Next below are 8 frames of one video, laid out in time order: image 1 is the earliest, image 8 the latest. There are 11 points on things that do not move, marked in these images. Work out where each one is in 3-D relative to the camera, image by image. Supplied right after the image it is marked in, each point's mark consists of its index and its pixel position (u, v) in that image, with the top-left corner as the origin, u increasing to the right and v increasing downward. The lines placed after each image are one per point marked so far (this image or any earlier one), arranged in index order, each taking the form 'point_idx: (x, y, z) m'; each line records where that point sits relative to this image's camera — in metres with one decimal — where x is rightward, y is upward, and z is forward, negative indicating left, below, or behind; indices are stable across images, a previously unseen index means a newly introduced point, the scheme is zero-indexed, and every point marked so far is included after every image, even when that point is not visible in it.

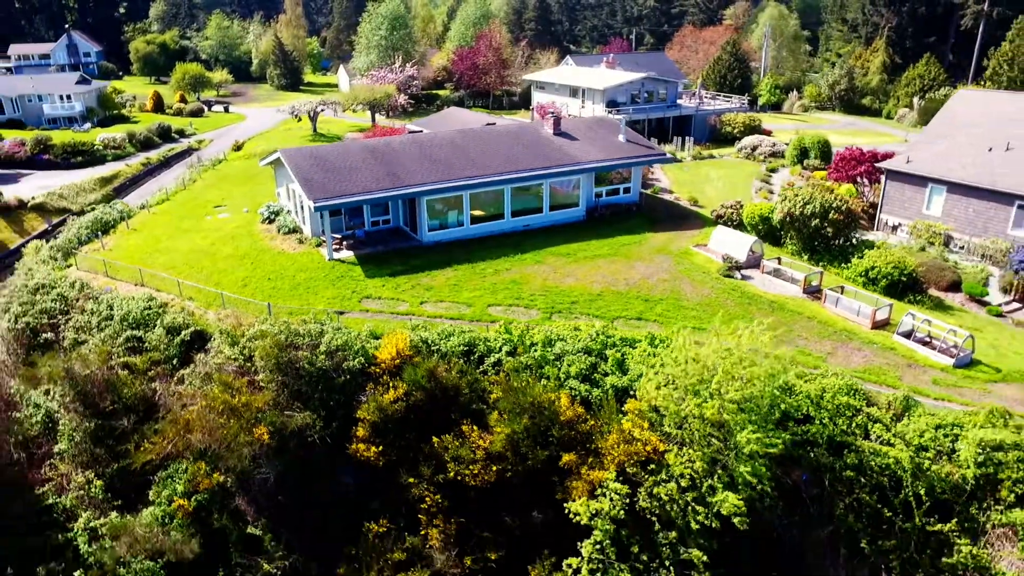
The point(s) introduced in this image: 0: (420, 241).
0: (-2.2, +1.2, +18.2) m
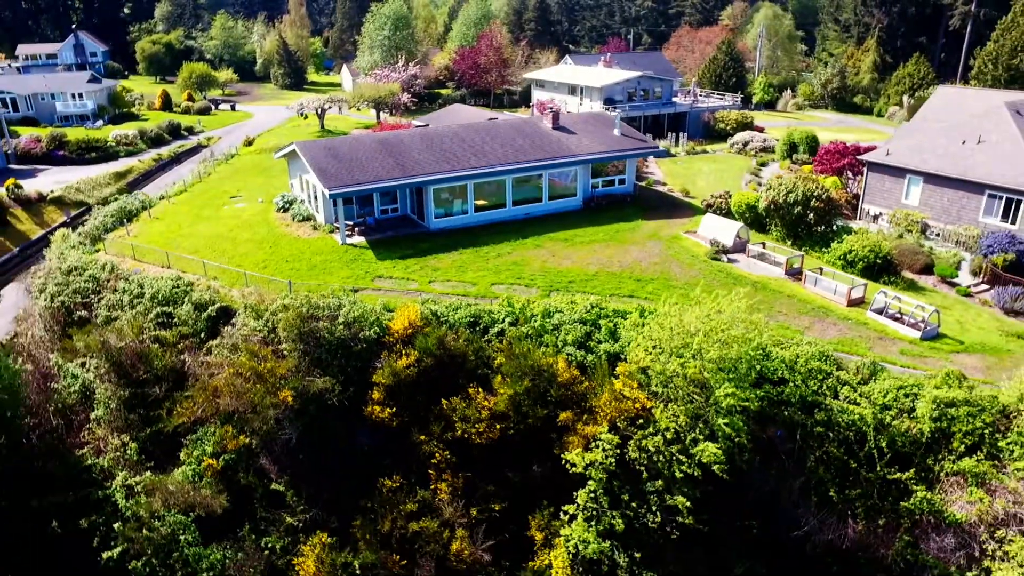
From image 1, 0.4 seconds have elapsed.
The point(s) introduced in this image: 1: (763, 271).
0: (-2.2, +1.6, +19.3) m
1: (+5.6, +0.4, +16.6) m
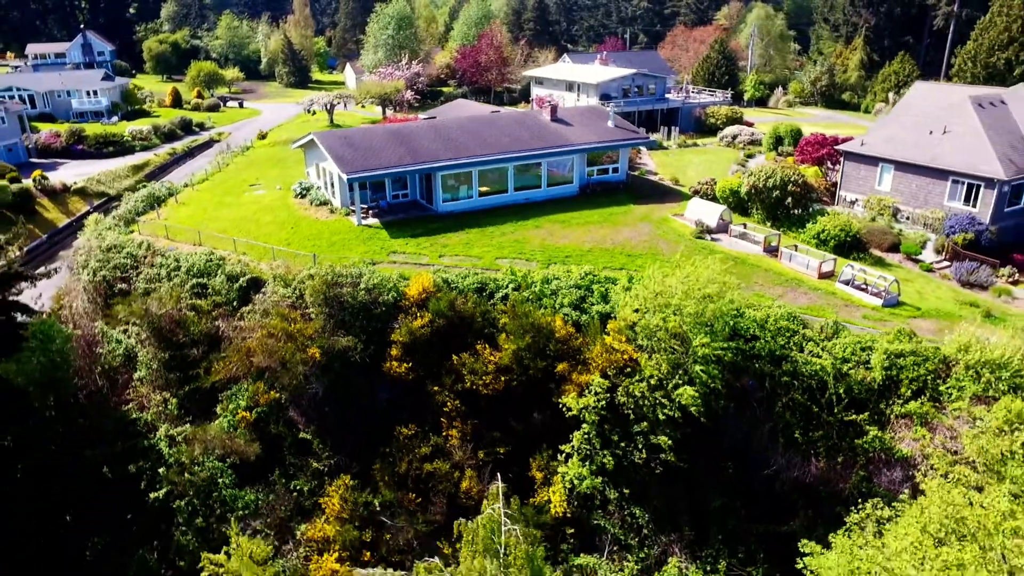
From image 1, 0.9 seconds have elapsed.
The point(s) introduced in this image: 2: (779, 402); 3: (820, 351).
0: (-2.1, +2.2, +20.9) m
1: (+5.7, +0.9, +18.1) m
2: (+4.7, -2.0, +13.1) m
3: (+5.5, -1.1, +13.4) m
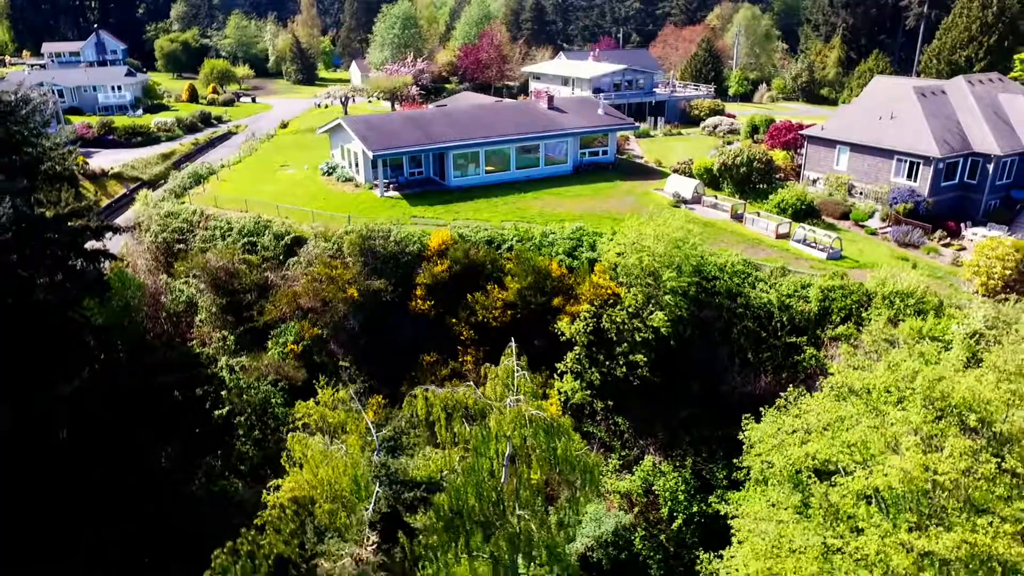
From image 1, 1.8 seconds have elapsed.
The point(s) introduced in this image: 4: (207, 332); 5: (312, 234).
0: (-2.1, +3.3, +23.8) m
1: (+5.7, +2.0, +21.1) m
2: (+4.8, -0.9, +16.1) m
3: (+5.6, 0.0, +16.4) m
4: (-7.5, -1.1, +18.3) m
5: (-5.2, +1.4, +19.2) m
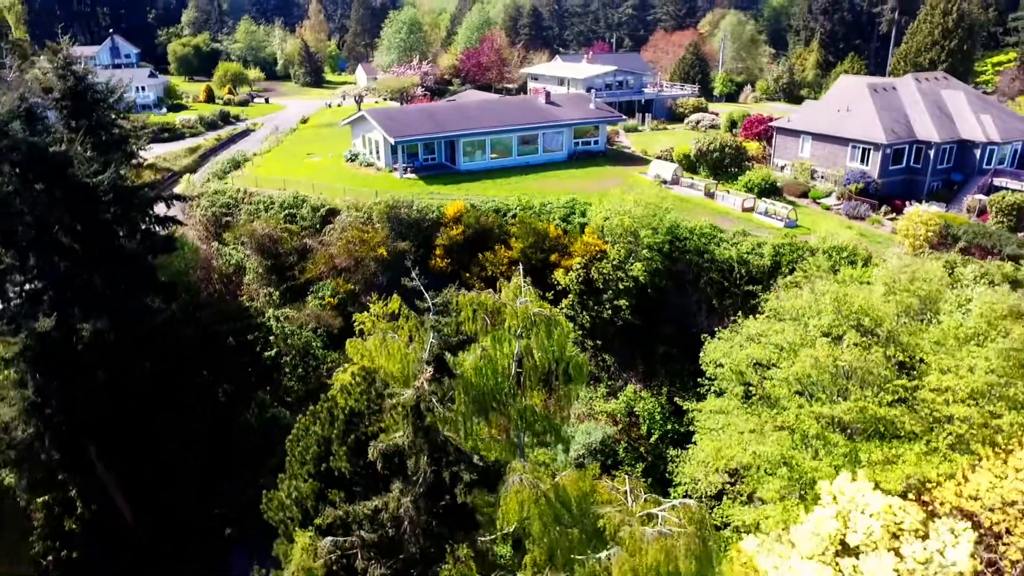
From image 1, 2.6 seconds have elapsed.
0: (-2.0, +4.3, +27.0) m
1: (+5.8, +3.1, +24.3) m
2: (+4.9, +0.2, +19.3) m
3: (+5.8, +1.1, +19.6) m
4: (-7.4, 0.0, +21.5) m
5: (-5.1, +2.4, +22.4) m
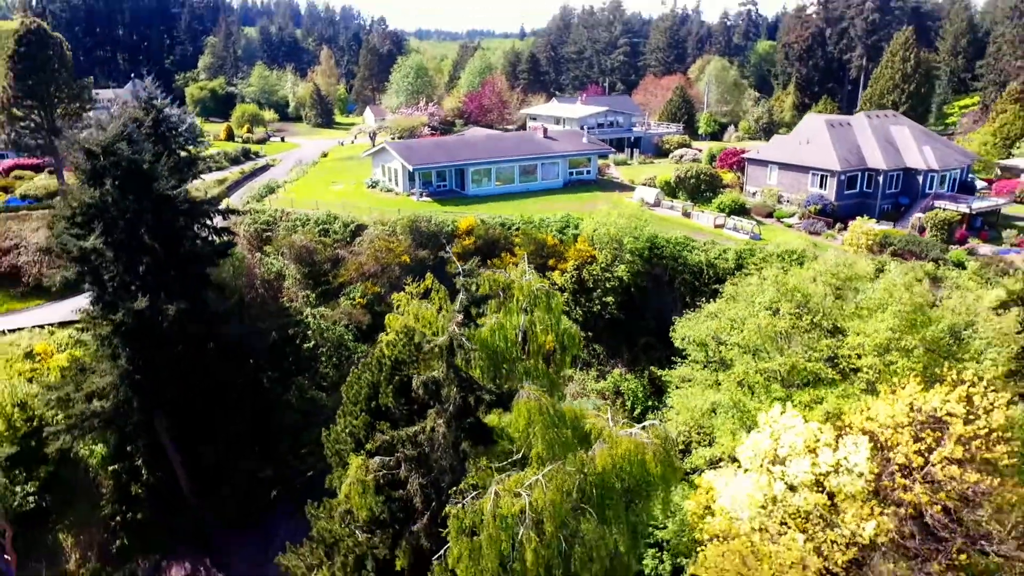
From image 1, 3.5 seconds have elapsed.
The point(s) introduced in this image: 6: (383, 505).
0: (-1.9, +3.9, +30.6) m
1: (+5.9, +2.8, +28.0) m
2: (+5.1, +0.2, +22.7) m
3: (+5.9, +1.1, +23.1) m
4: (-7.3, -0.1, +24.9) m
5: (-4.9, +2.3, +25.9) m
6: (-2.5, -4.2, +14.1) m
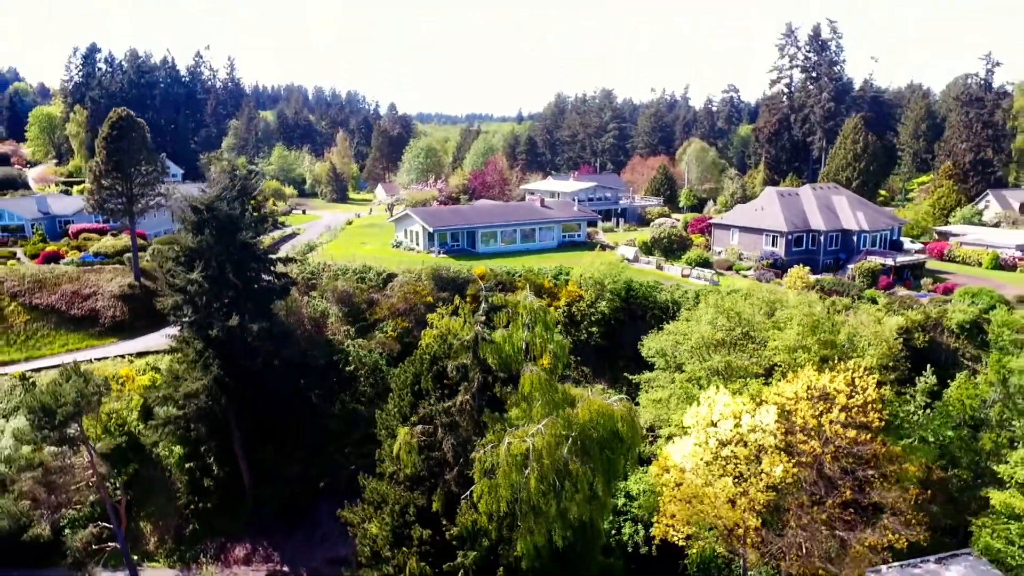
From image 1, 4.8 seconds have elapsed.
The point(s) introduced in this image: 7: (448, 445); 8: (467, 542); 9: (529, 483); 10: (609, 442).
0: (-1.8, +1.8, +36.4) m
1: (+6.1, +1.0, +33.6) m
2: (+5.2, -1.0, +28.2) m
3: (+6.0, -0.2, +28.6) m
4: (-7.2, -1.6, +30.2) m
5: (-4.8, +0.7, +31.5) m
6: (-2.3, -4.5, +19.1) m
7: (-1.7, -4.0, +19.0) m
8: (-1.1, -6.4, +18.6) m
9: (+0.4, -4.6, +17.6) m
10: (+2.4, -3.8, +18.5) m
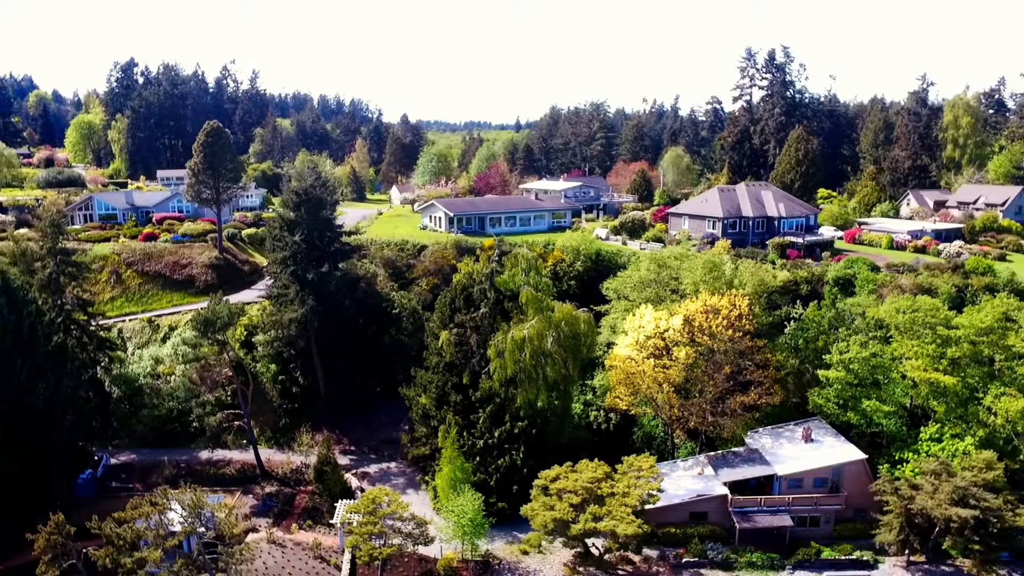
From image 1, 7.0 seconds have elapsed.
0: (-1.7, +3.5, +47.0) m
1: (+6.1, +2.7, +44.3) m
2: (+5.3, +0.7, +38.8) m
3: (+6.1, +1.6, +39.3) m
4: (-7.1, +0.2, +40.8) m
5: (-4.7, +2.5, +42.1) m
6: (-2.2, -2.6, +29.7) m
7: (-1.6, -2.1, +29.5) m
8: (-1.0, -4.5, +29.2) m
9: (+0.5, -2.7, +28.2) m
10: (+2.5, -1.9, +29.1) m
